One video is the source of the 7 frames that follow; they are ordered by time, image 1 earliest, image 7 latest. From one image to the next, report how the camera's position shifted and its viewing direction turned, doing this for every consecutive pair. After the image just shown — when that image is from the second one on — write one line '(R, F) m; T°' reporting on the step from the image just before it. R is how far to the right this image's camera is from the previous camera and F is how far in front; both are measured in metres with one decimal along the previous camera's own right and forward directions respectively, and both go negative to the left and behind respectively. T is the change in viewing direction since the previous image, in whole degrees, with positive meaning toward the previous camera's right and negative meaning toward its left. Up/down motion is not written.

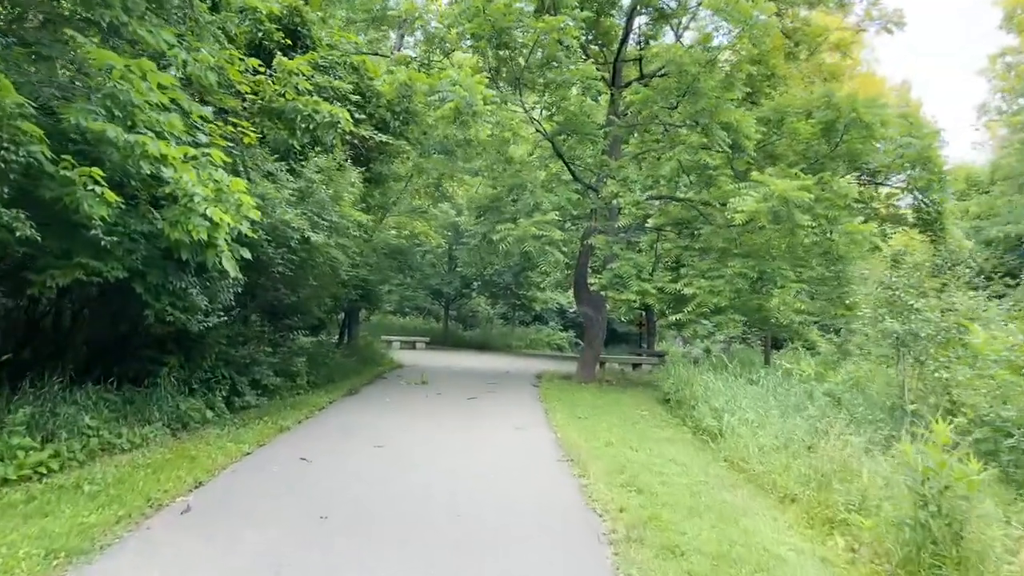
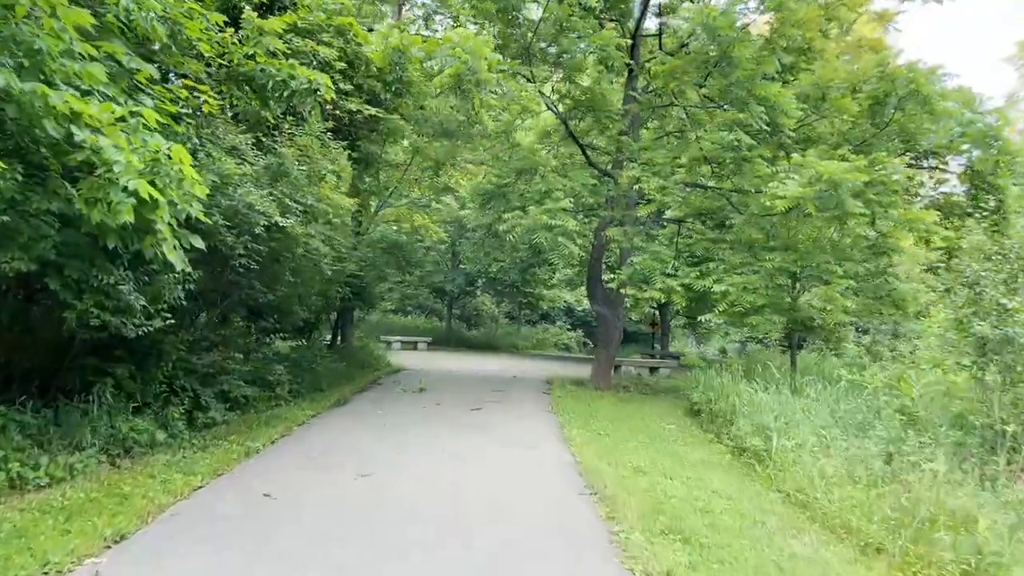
(0.0, +1.3) m; 0°
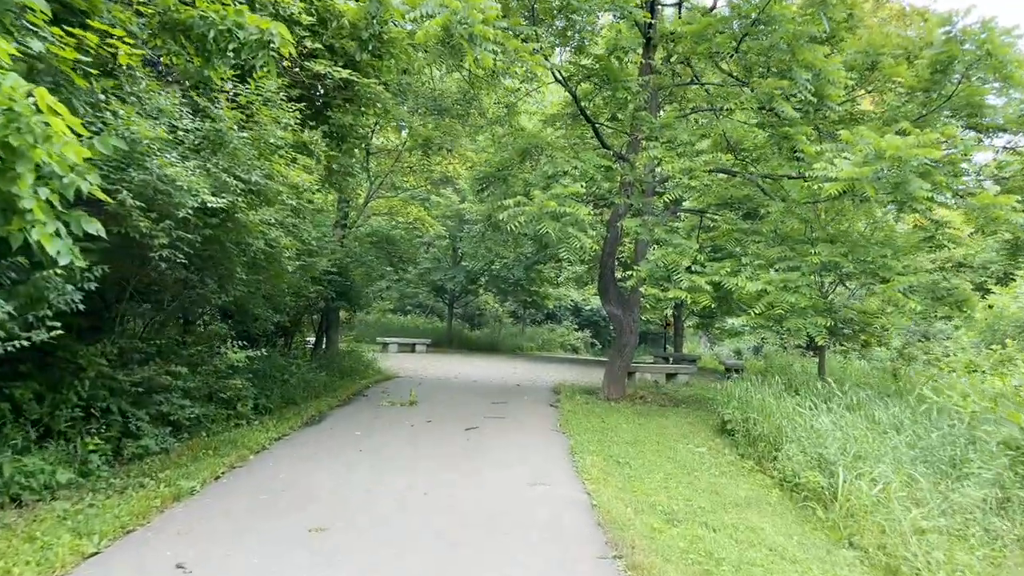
(0.0, +1.4) m; 0°
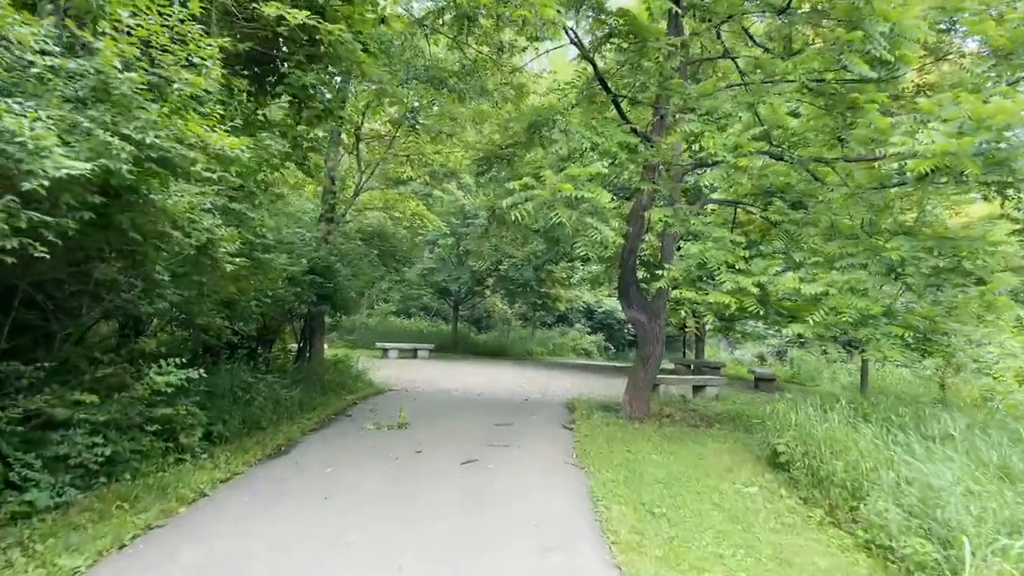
(0.0, +1.5) m; -1°
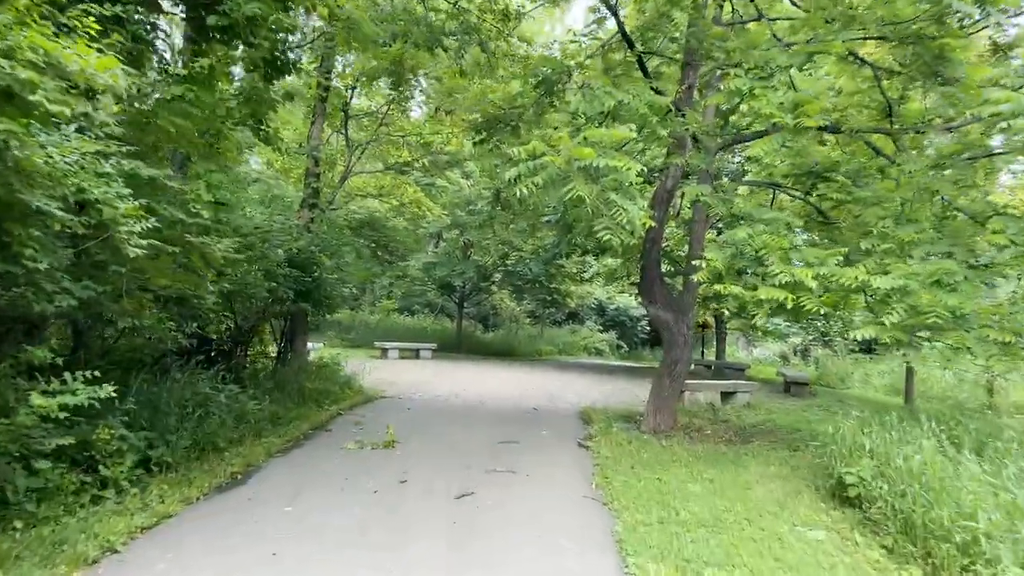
(0.0, +1.3) m; -1°
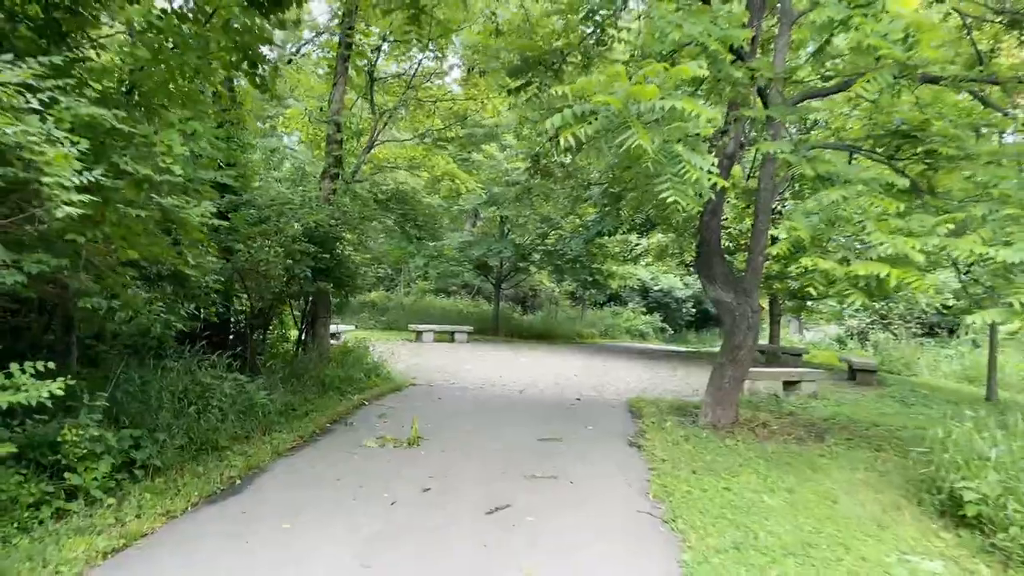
(0.0, +0.9) m; -3°
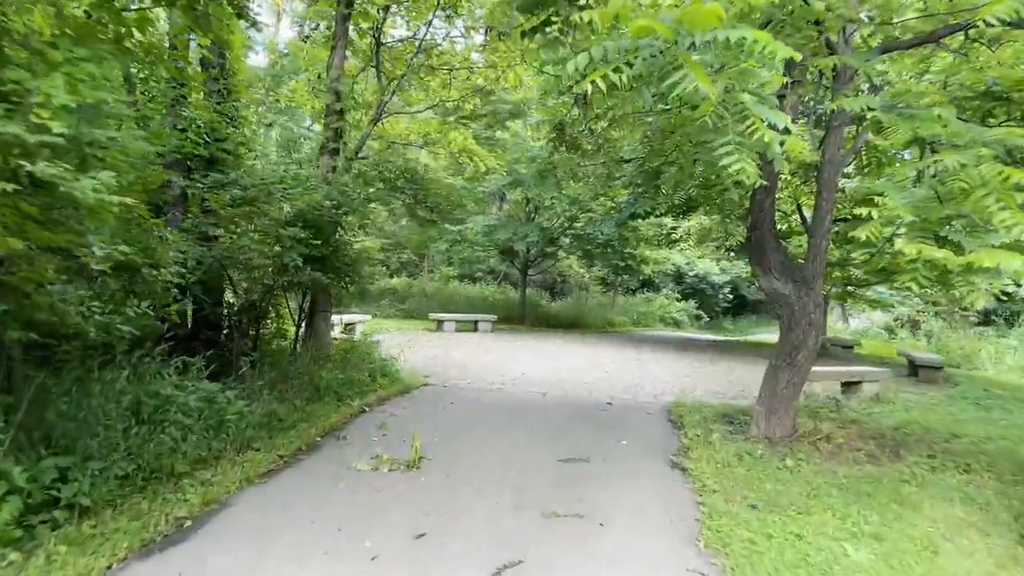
(+0.1, +1.1) m; -2°
